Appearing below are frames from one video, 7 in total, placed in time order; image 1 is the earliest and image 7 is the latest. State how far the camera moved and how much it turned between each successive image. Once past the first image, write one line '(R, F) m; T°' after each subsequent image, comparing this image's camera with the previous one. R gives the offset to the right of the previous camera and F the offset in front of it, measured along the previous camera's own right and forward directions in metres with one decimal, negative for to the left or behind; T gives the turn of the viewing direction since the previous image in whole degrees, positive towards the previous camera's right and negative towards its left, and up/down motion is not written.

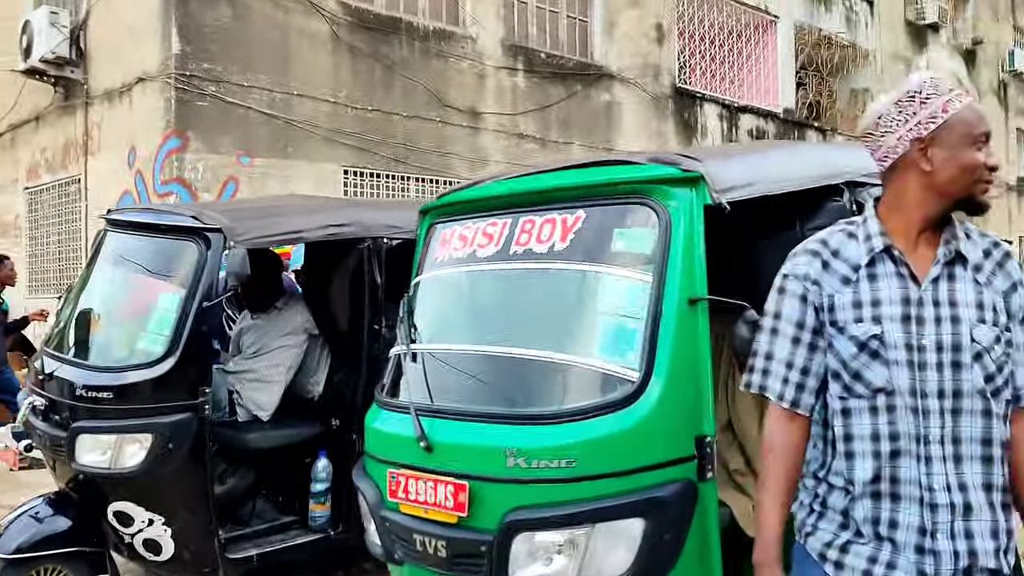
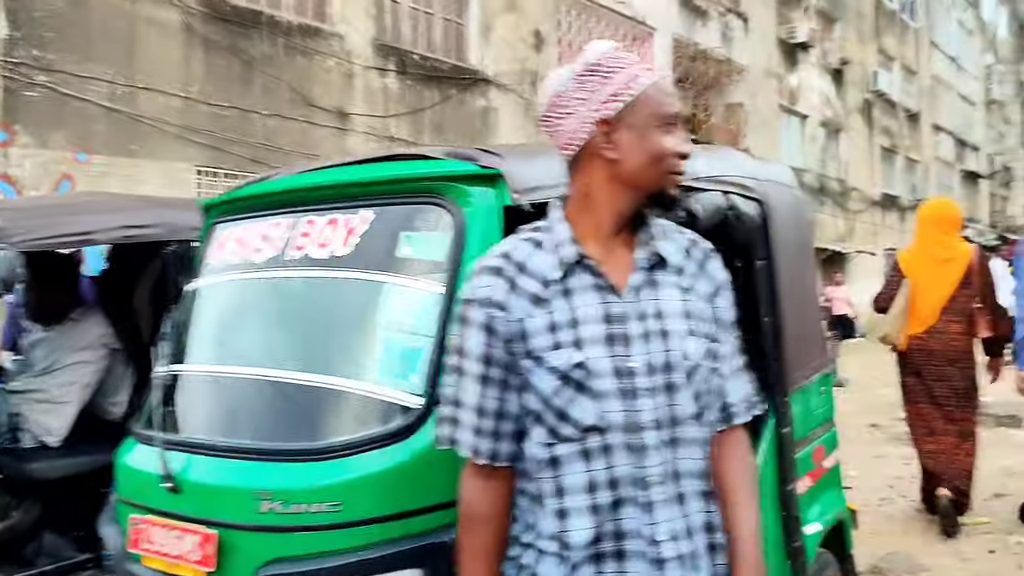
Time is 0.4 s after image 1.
(+0.2, +0.3) m; +7°
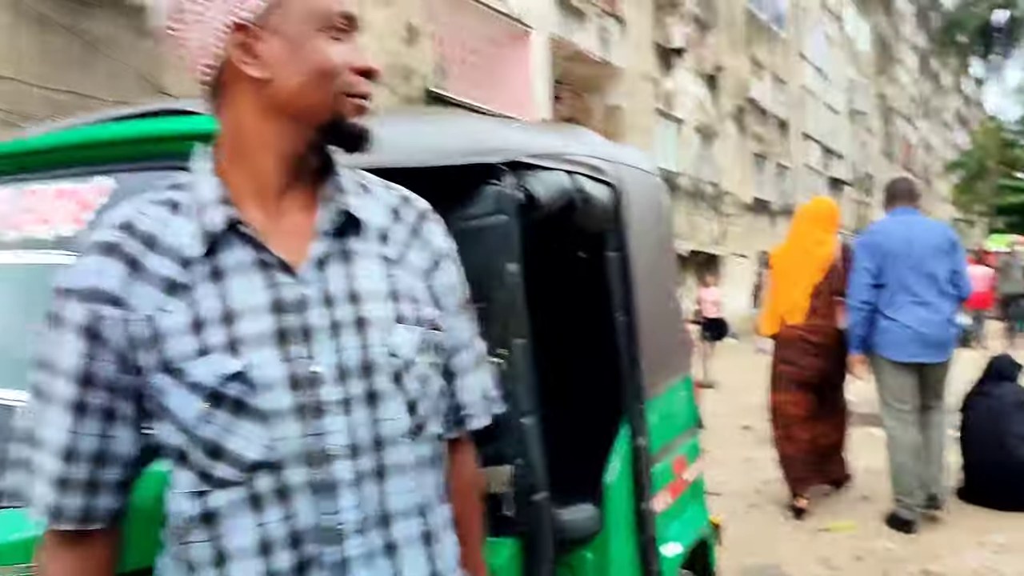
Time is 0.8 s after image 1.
(+0.2, +0.3) m; +7°
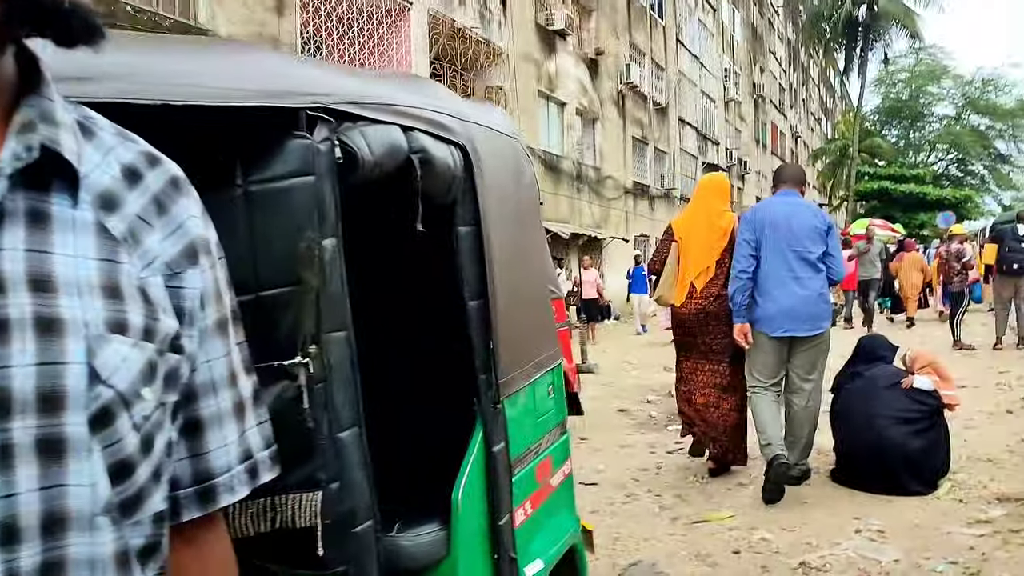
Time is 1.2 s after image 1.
(+0.1, +0.3) m; +7°
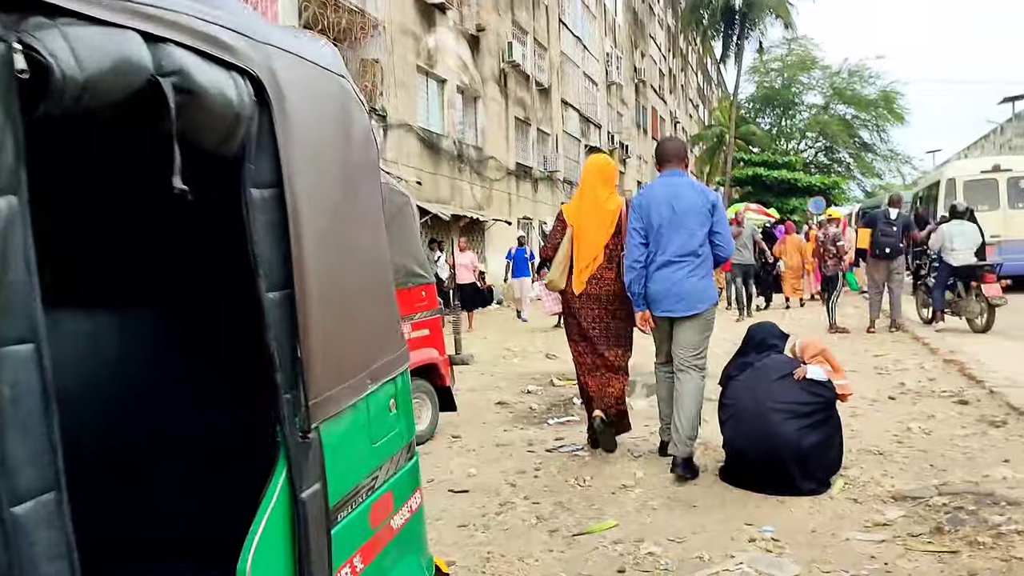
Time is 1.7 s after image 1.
(+0.1, +0.5) m; +7°
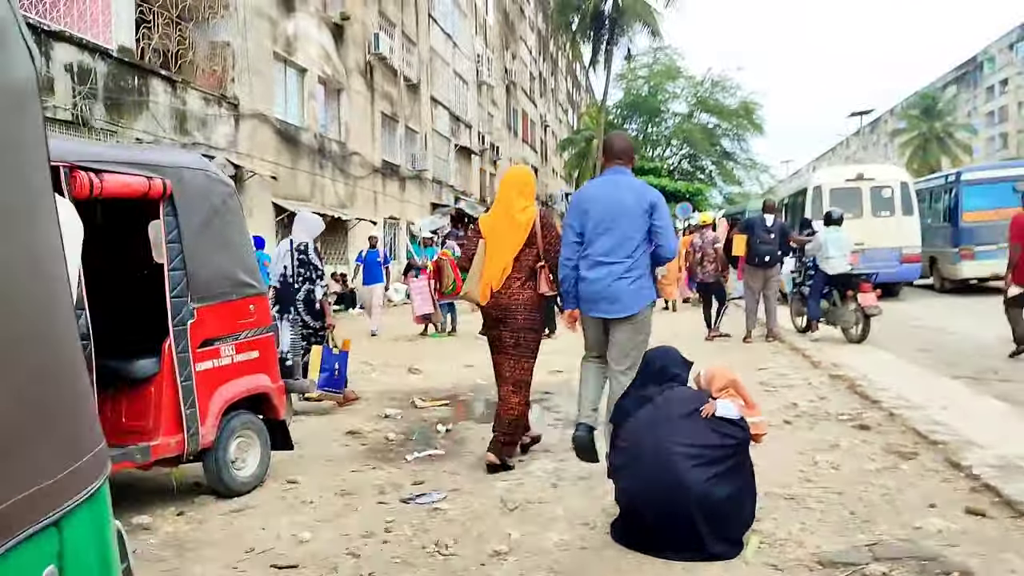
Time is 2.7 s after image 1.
(+0.1, +0.8) m; +8°
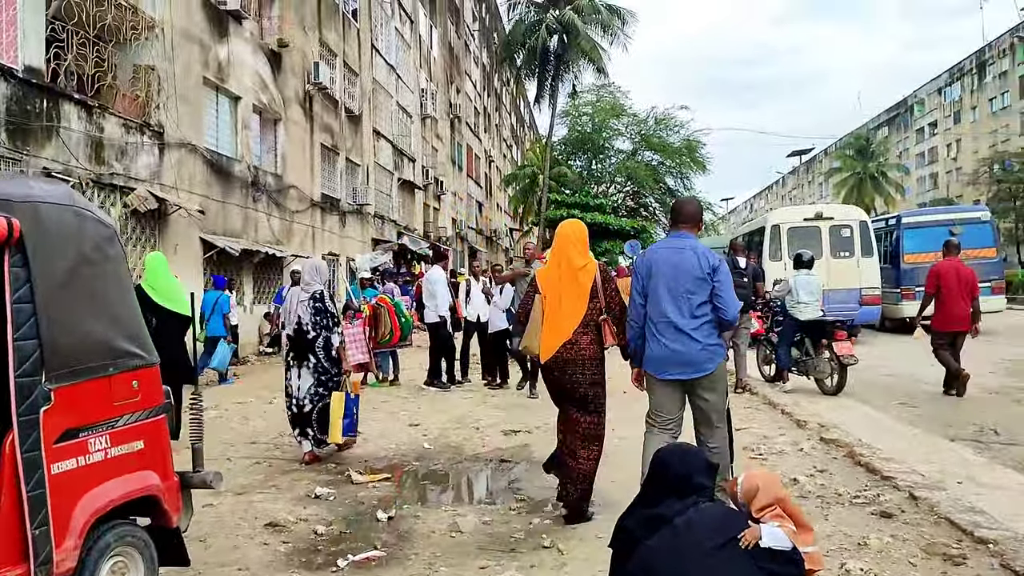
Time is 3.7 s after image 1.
(-0.1, +0.9) m; +4°
